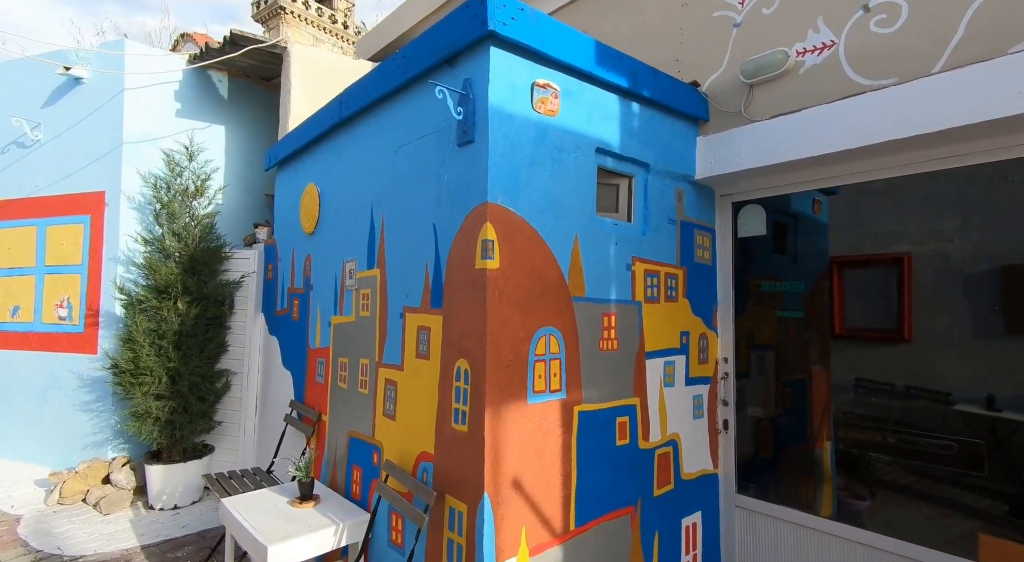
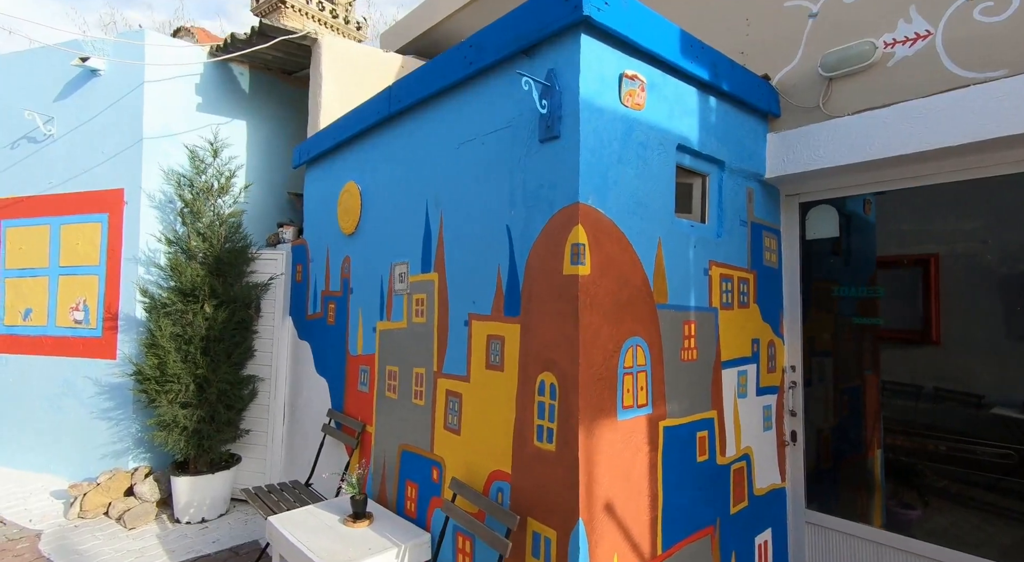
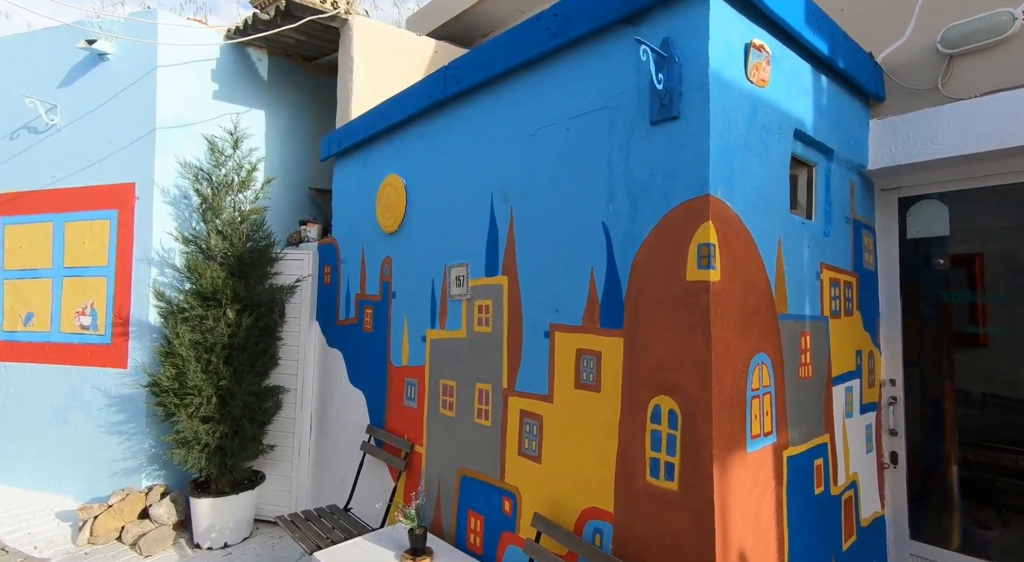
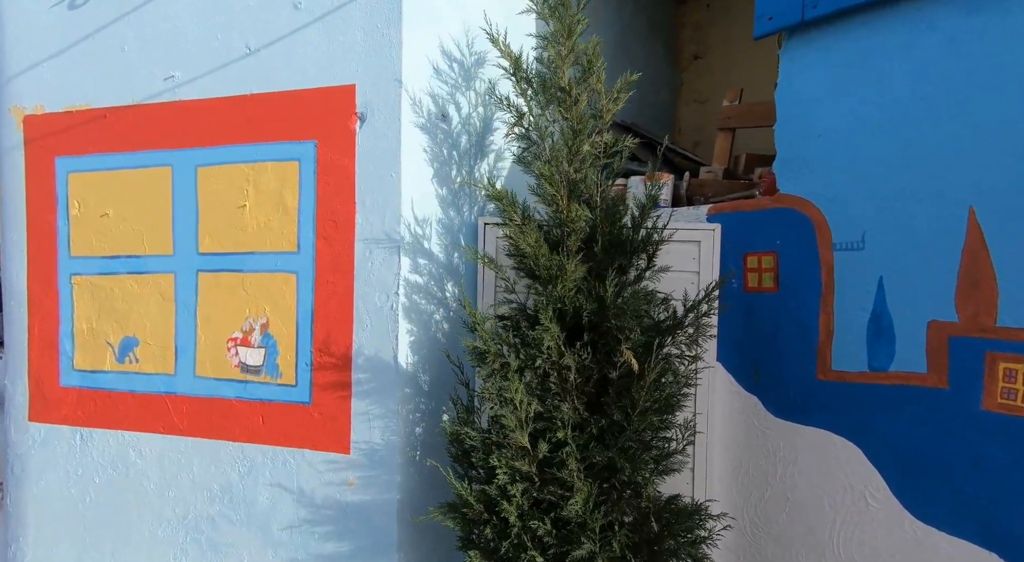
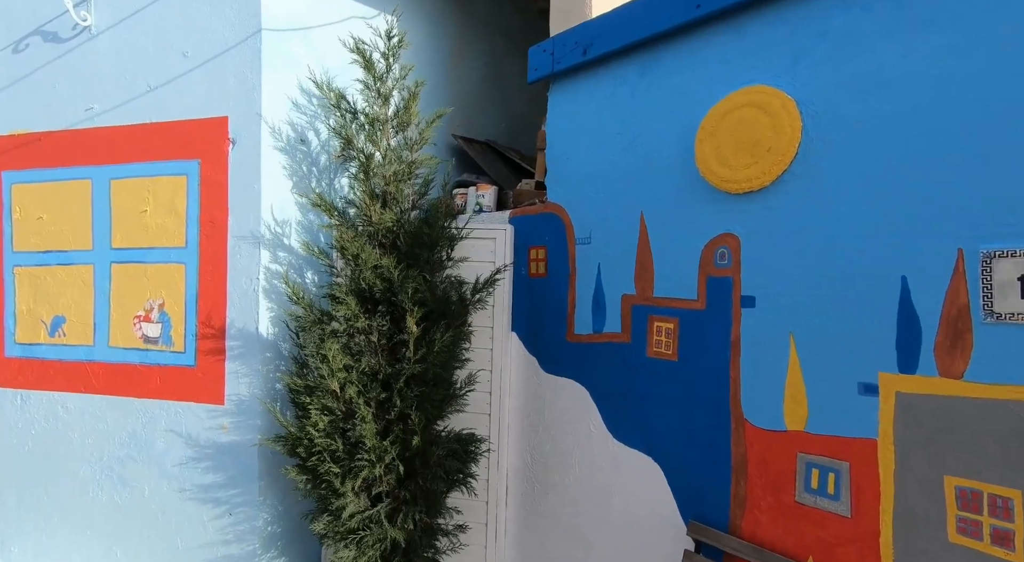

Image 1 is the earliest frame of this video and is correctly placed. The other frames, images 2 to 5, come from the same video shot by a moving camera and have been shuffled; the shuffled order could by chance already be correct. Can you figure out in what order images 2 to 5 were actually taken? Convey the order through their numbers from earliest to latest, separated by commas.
2, 3, 5, 4
